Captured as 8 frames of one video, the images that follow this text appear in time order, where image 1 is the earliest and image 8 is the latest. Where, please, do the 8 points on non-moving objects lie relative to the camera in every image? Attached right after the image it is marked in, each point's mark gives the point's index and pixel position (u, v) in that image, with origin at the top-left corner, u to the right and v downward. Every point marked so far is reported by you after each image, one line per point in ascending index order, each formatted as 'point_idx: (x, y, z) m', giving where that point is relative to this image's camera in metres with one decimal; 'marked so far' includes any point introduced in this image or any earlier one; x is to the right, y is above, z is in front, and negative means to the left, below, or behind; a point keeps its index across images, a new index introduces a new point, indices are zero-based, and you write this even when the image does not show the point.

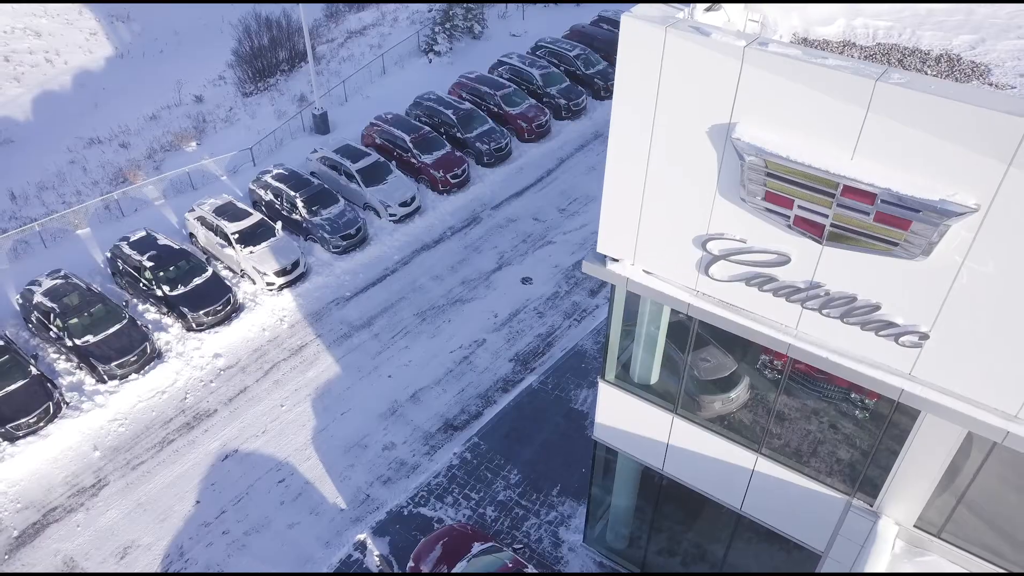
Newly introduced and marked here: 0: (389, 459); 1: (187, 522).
0: (-1.9, -2.7, +12.6) m
1: (-4.8, -3.4, +11.8) m
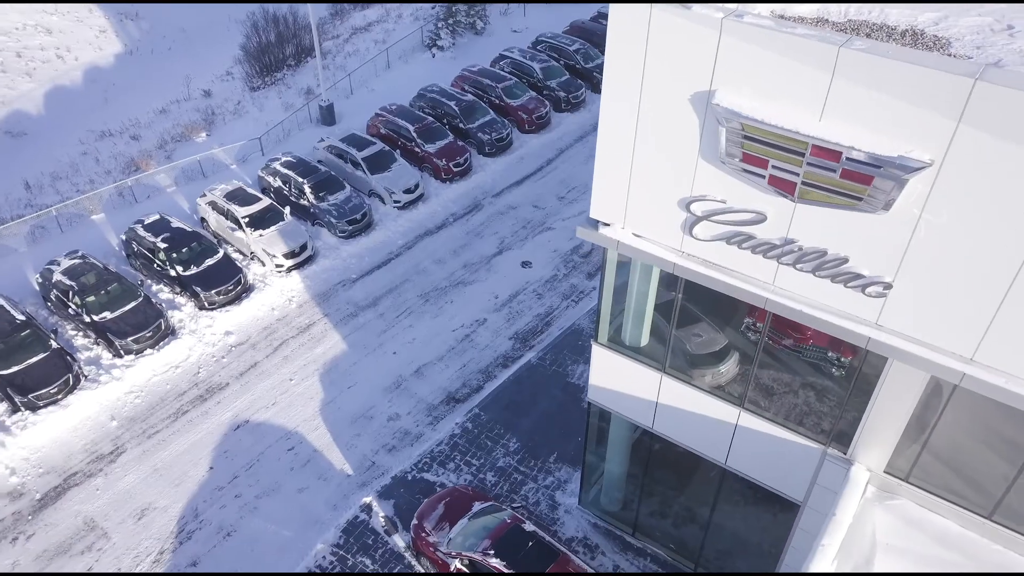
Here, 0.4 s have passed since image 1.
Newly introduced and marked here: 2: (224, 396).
0: (-1.9, -2.3, +13.1) m
1: (-4.8, -3.1, +12.4) m
2: (-5.0, -1.8, +13.8) m
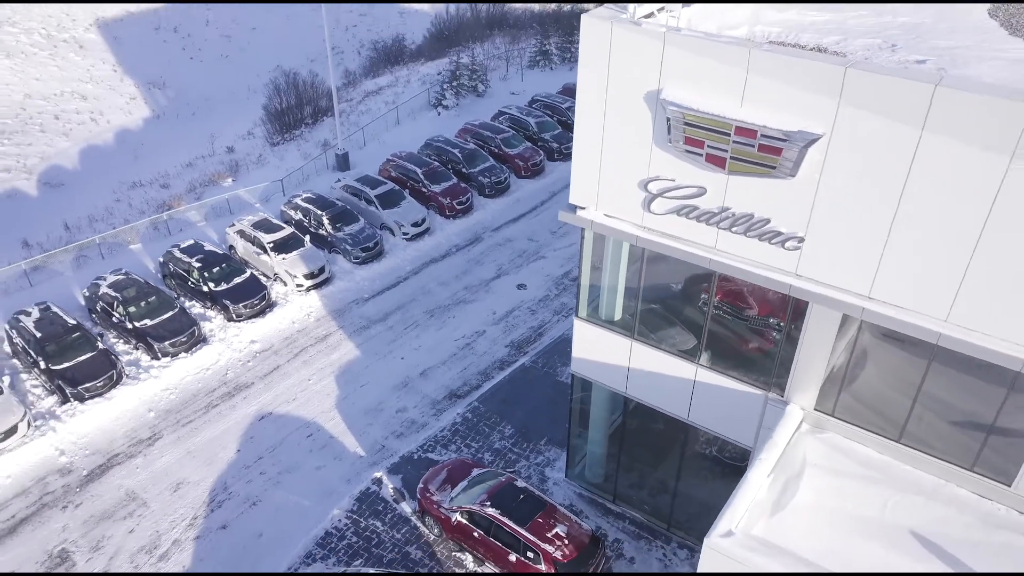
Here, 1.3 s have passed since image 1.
0: (-2.0, -2.4, +14.7) m
1: (-4.9, -3.1, +13.9) m
2: (-5.1, -2.0, +15.4) m
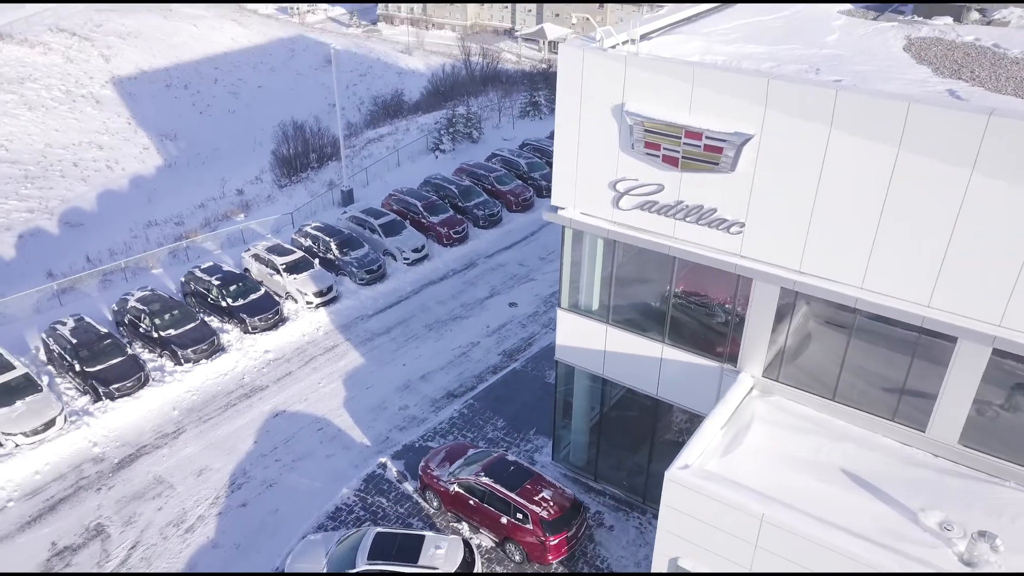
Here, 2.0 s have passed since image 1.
0: (-2.2, -2.6, +16.2) m
1: (-5.0, -3.2, +15.3) m
2: (-5.2, -2.2, +16.9) m
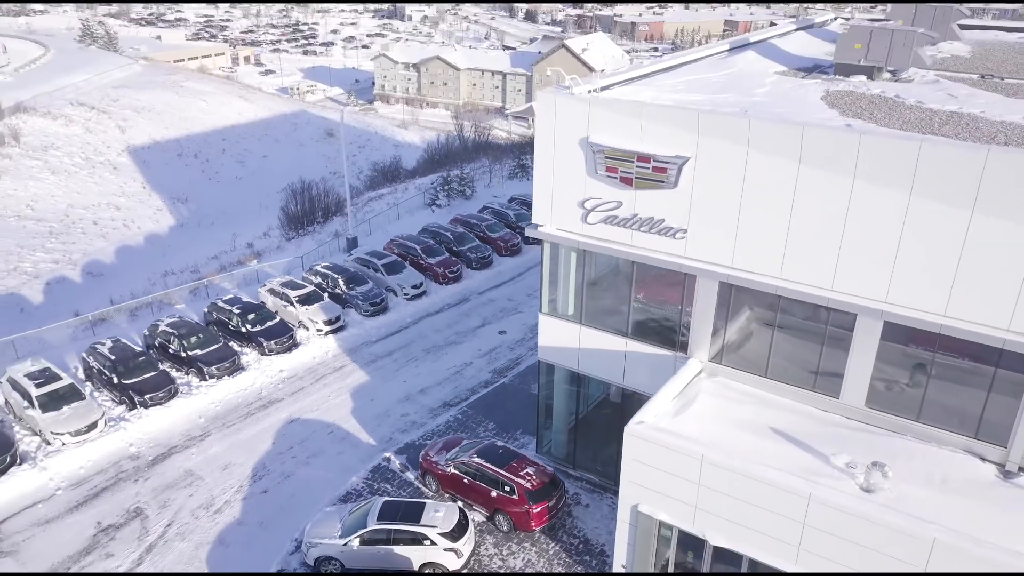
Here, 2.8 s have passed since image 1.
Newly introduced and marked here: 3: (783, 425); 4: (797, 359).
0: (-2.4, -3.0, +18.3) m
1: (-5.3, -3.5, +17.3) m
2: (-5.5, -2.8, +19.0) m
3: (+4.2, -2.1, +12.4) m
4: (+4.6, -1.1, +12.9) m
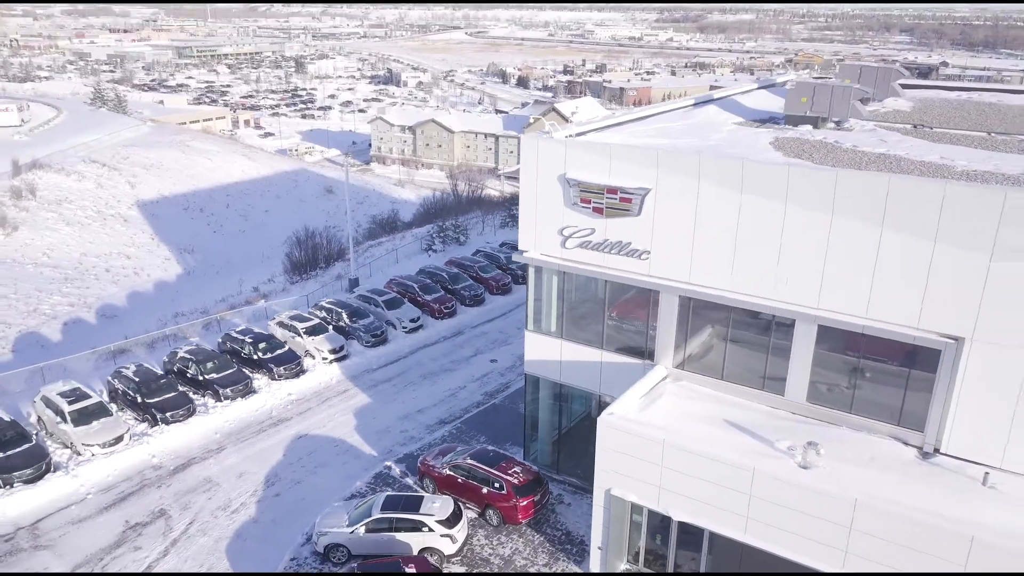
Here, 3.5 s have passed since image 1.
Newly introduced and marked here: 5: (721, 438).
0: (-2.7, -3.7, +20.0) m
1: (-5.5, -4.1, +19.0) m
2: (-5.7, -3.5, +20.7) m
3: (+4.0, -2.3, +14.2) m
4: (+4.4, -1.4, +14.8) m
5: (+3.5, -2.5, +13.5) m
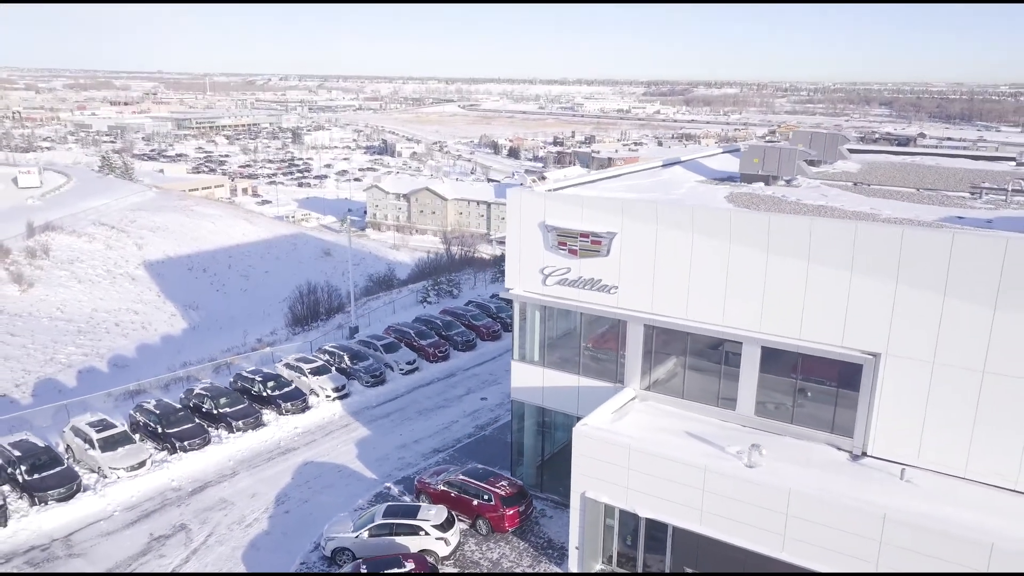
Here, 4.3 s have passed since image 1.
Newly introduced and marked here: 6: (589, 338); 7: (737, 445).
0: (-3.0, -4.8, +21.9) m
1: (-5.8, -5.1, +20.8) m
2: (-6.1, -4.6, +22.6) m
3: (+3.7, -2.9, +16.4) m
4: (+4.1, -2.0, +17.0) m
5: (+3.3, -3.0, +15.6) m
6: (+1.8, -1.0, +18.3) m
7: (+4.4, -3.1, +15.5) m
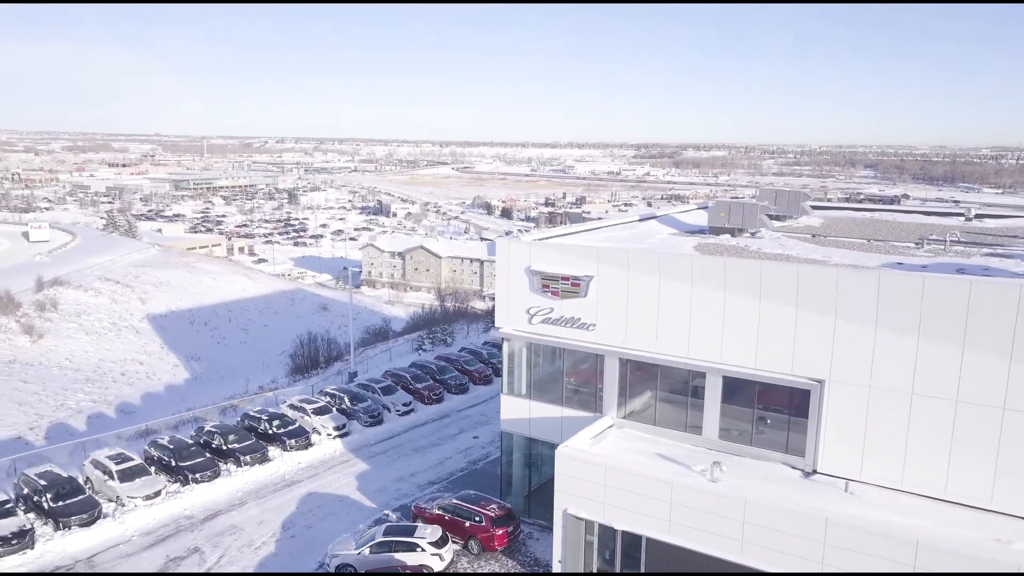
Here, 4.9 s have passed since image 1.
0: (-3.3, -6.0, +23.5) m
1: (-6.1, -6.3, +22.4) m
2: (-6.4, -5.9, +24.2) m
3: (+3.5, -3.7, +18.2) m
4: (+3.8, -2.9, +18.9) m
5: (+3.0, -3.8, +17.4) m
6: (+1.5, -2.0, +20.2) m
7: (+4.1, -3.8, +17.4) m
